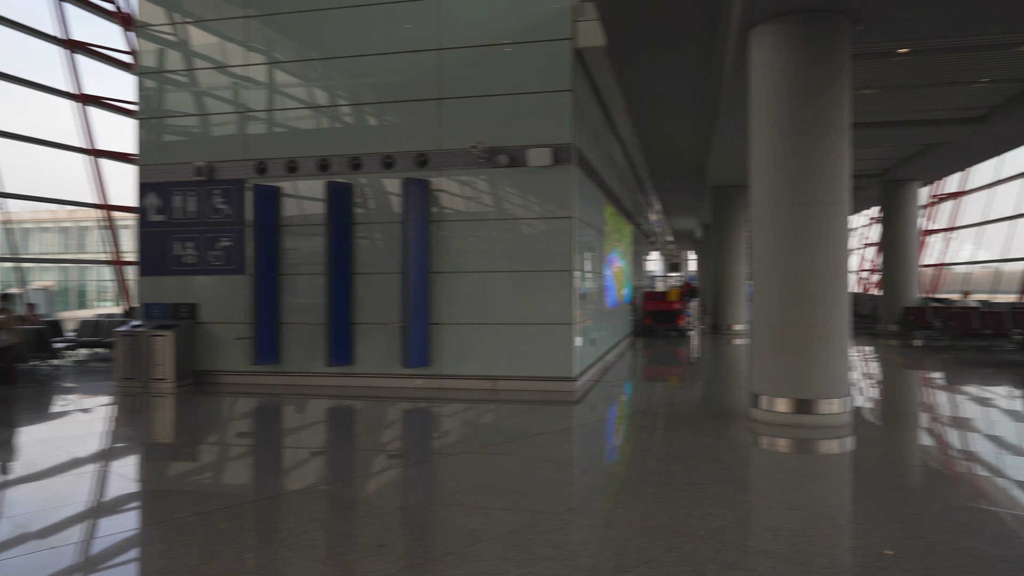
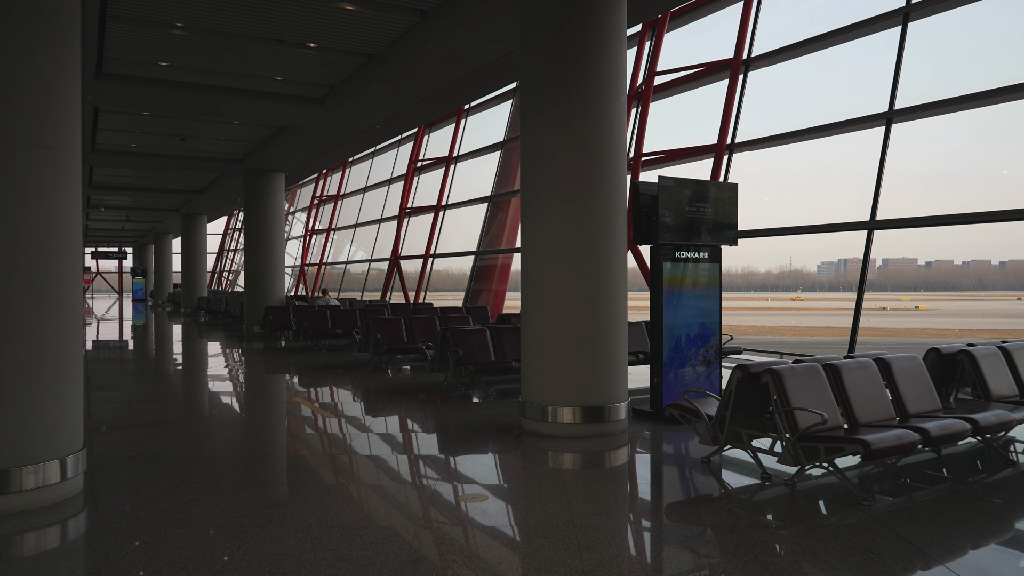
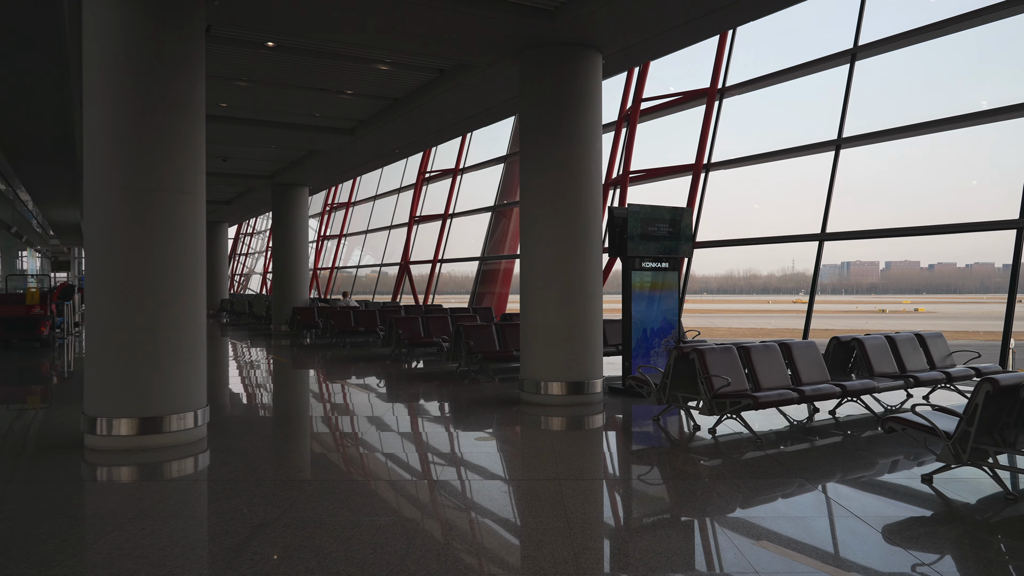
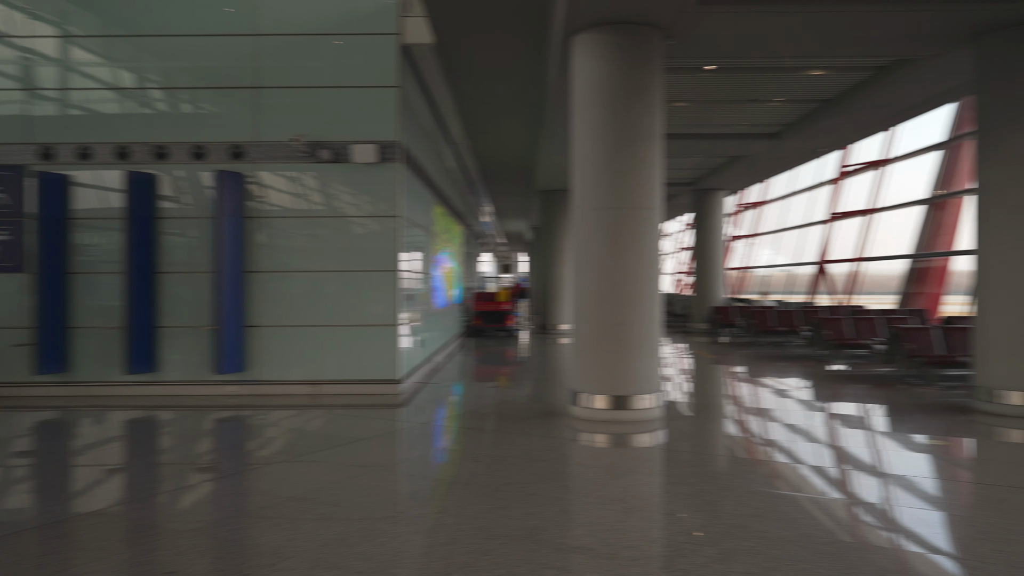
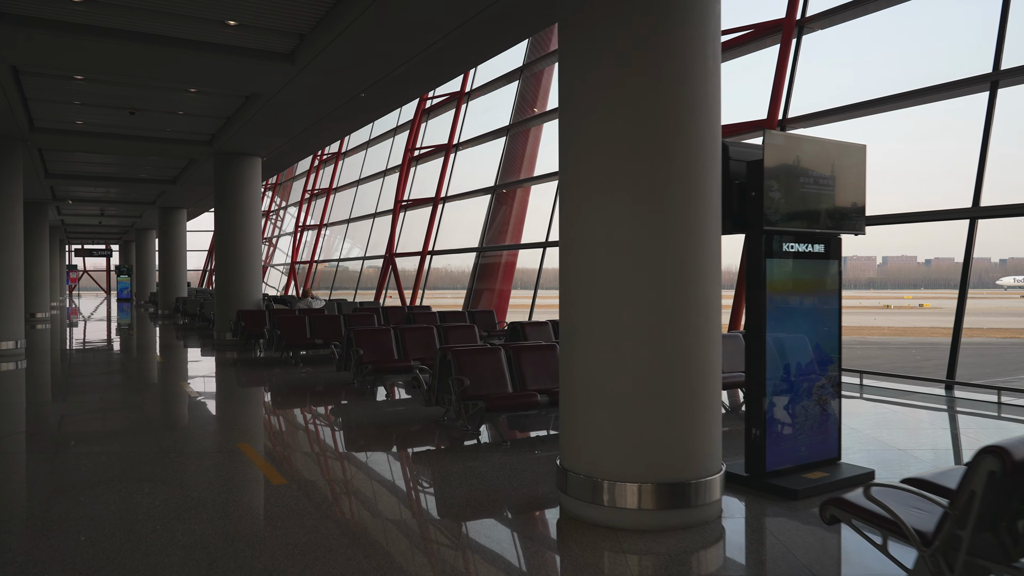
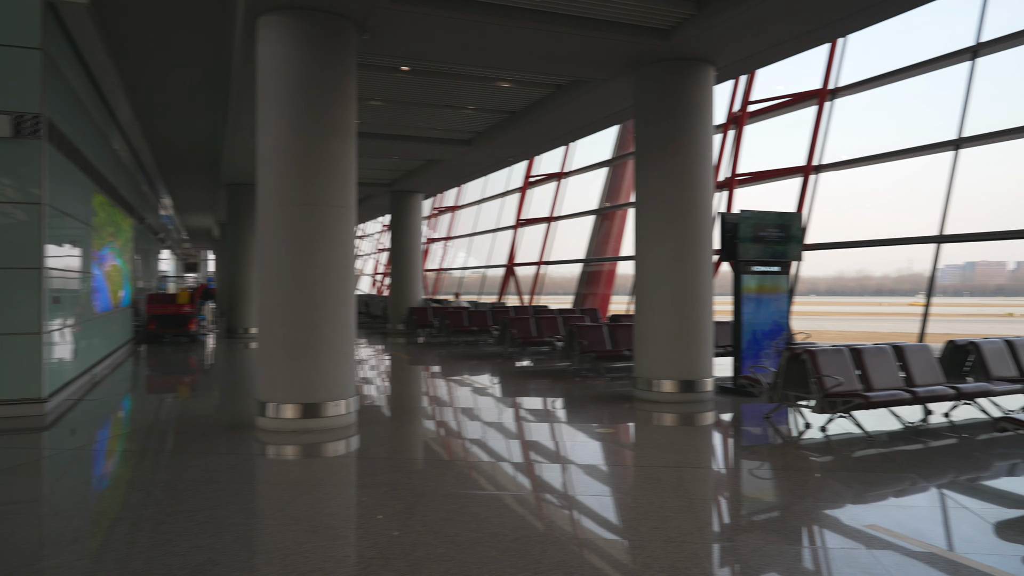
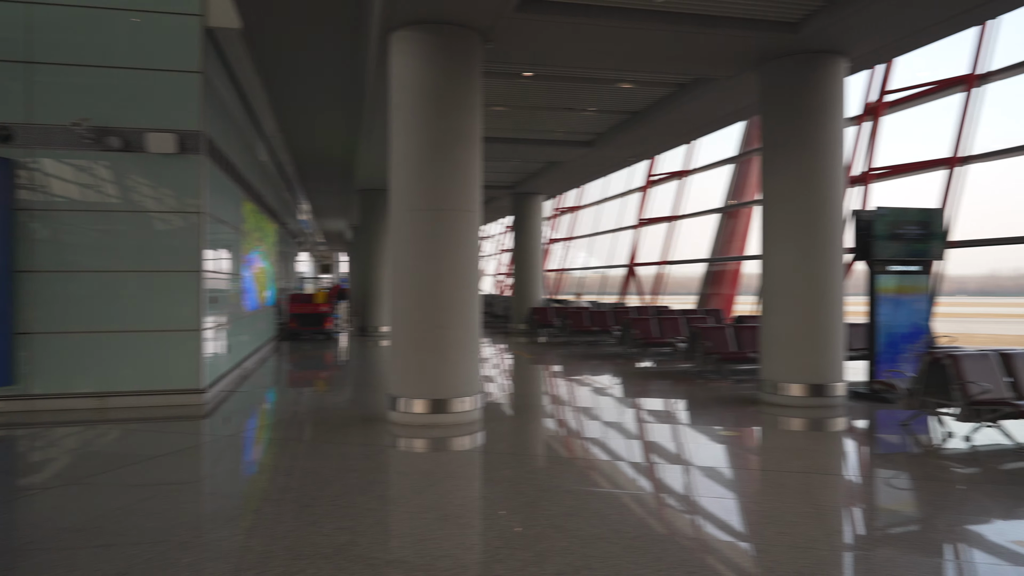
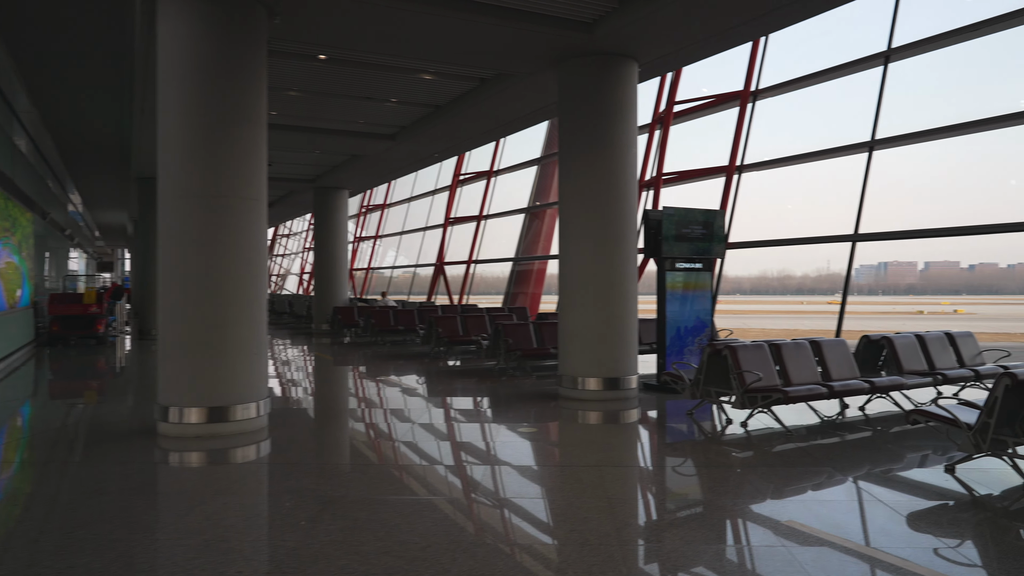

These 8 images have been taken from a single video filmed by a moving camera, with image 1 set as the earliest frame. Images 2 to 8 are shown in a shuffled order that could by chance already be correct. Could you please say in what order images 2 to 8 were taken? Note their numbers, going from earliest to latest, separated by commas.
4, 7, 6, 8, 3, 2, 5
